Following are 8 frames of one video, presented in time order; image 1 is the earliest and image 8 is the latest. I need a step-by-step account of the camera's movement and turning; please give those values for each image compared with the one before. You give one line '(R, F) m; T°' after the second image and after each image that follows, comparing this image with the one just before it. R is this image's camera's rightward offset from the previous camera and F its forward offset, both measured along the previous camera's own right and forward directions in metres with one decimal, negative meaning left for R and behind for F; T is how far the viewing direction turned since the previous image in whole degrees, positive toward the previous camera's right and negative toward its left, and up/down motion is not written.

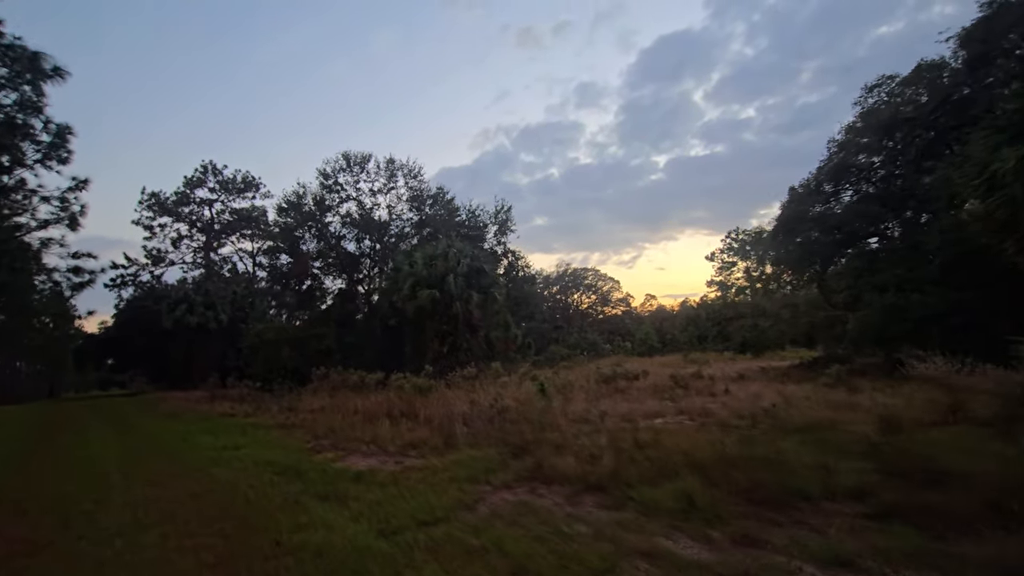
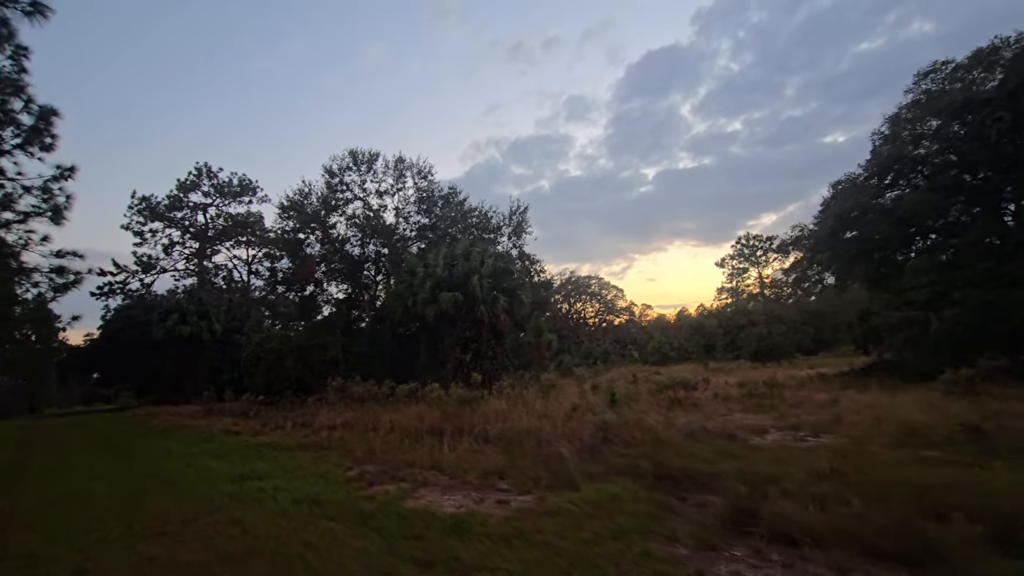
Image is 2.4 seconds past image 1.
(-2.0, +2.4) m; +1°
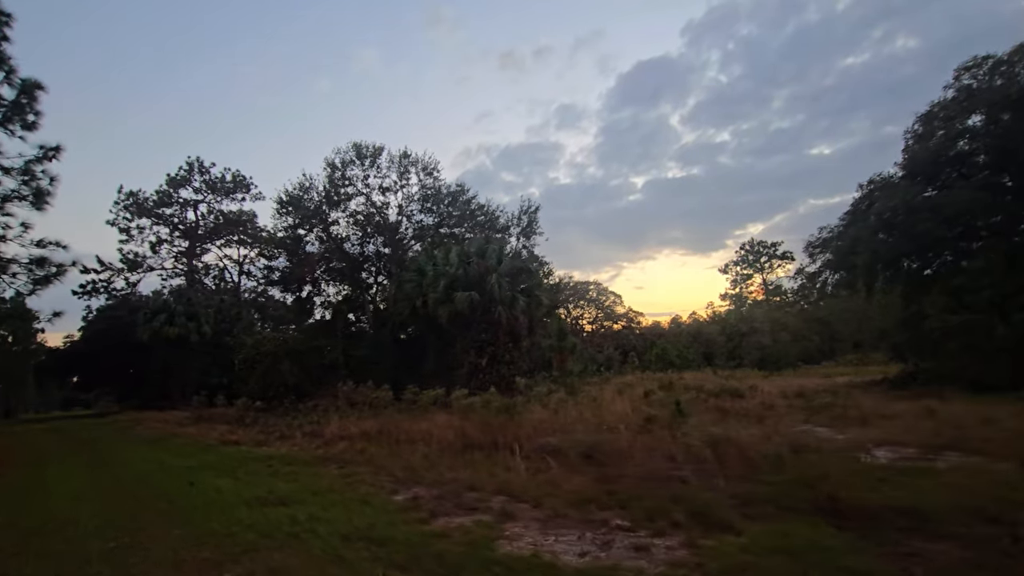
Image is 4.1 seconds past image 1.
(-1.5, +1.7) m; +1°
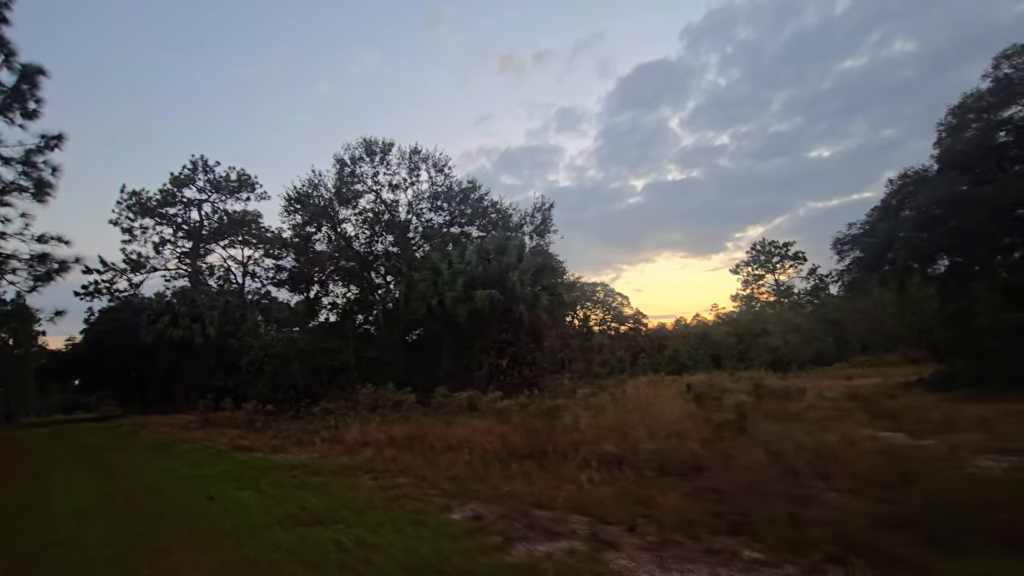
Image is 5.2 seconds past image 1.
(-1.0, +1.1) m; 0°
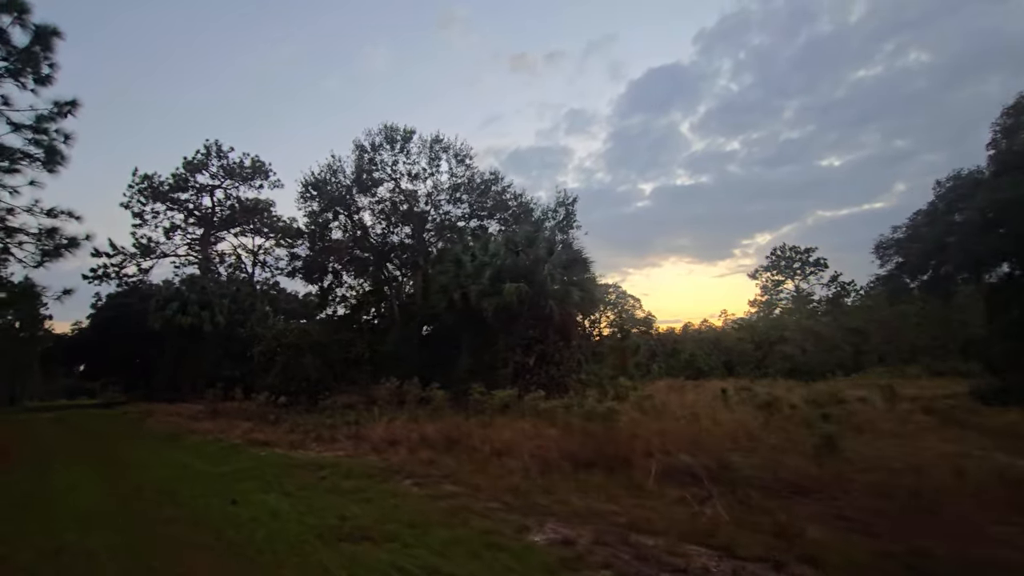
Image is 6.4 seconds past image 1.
(-1.1, +1.2) m; -1°
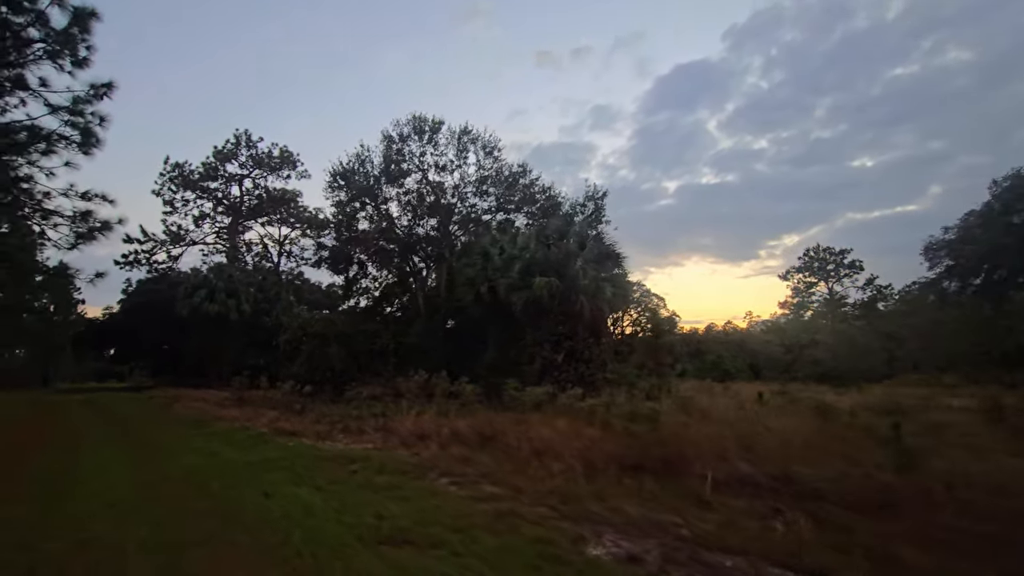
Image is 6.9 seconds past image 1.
(-0.4, +0.5) m; -2°
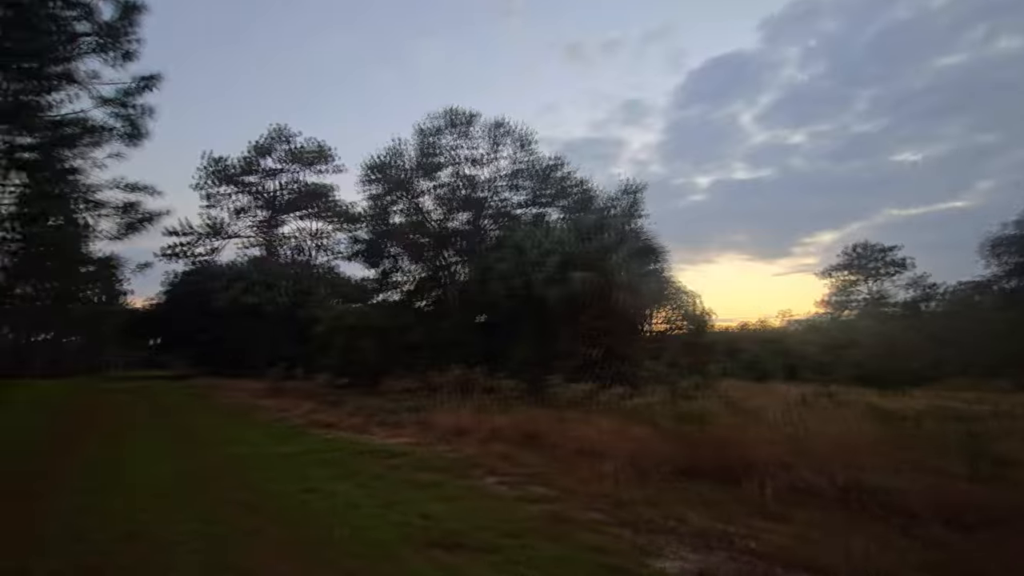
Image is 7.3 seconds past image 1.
(-0.4, +0.3) m; -3°
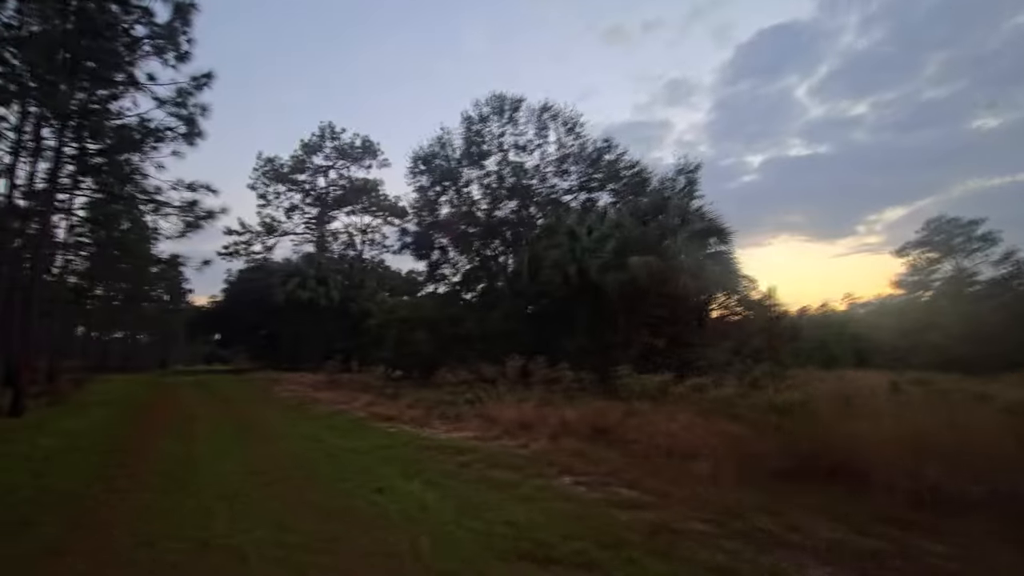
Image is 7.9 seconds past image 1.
(-0.4, +0.7) m; -5°
